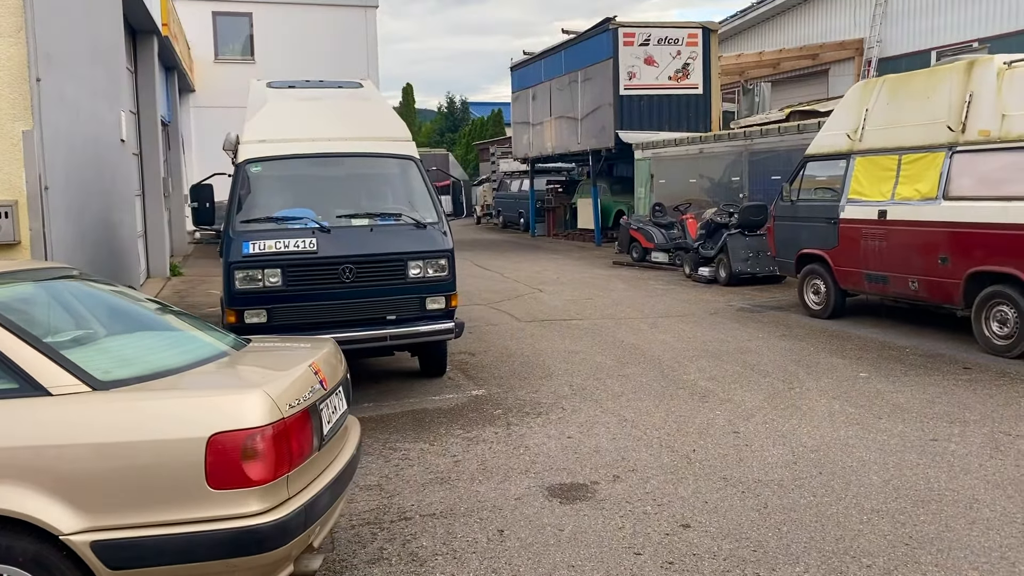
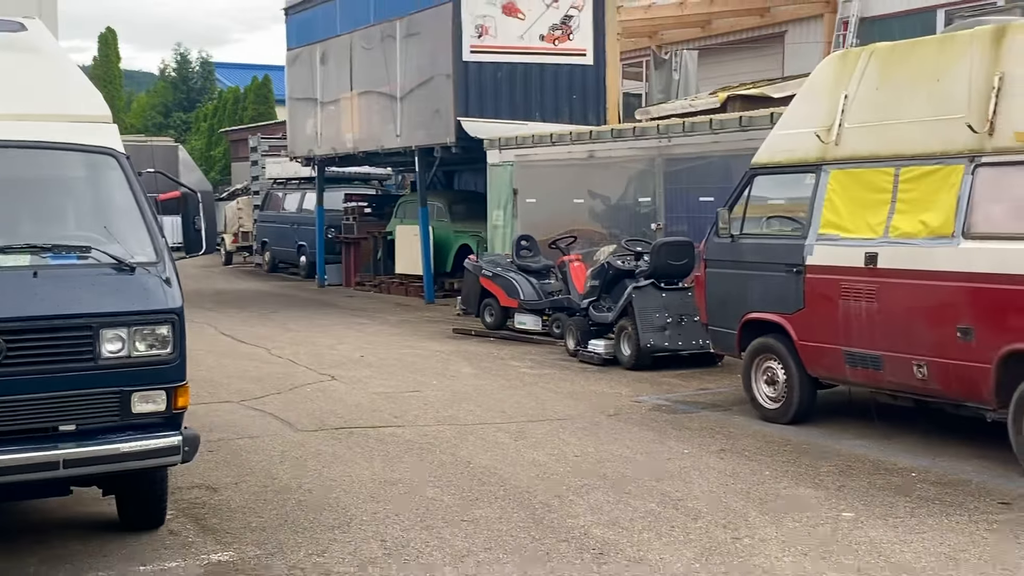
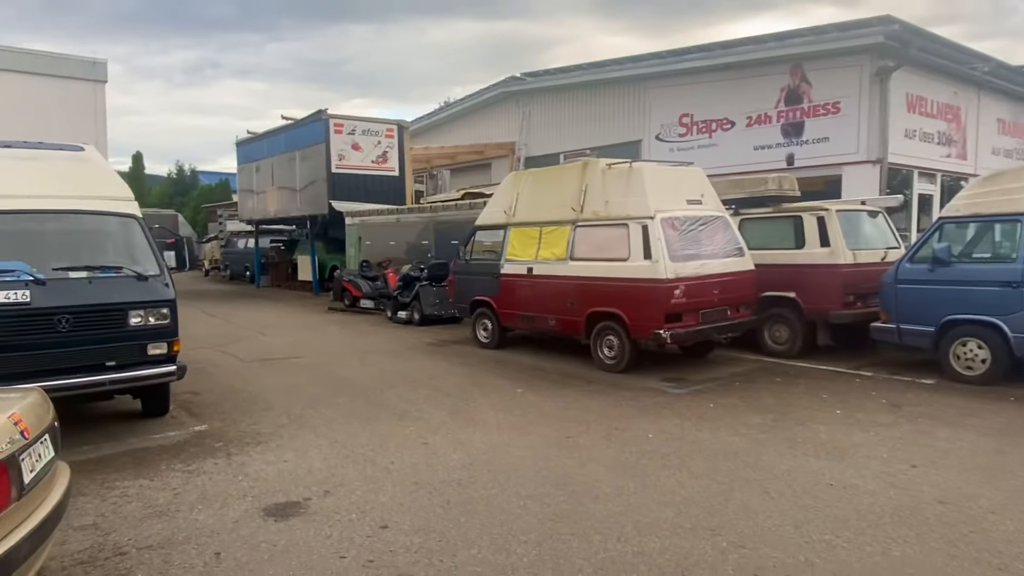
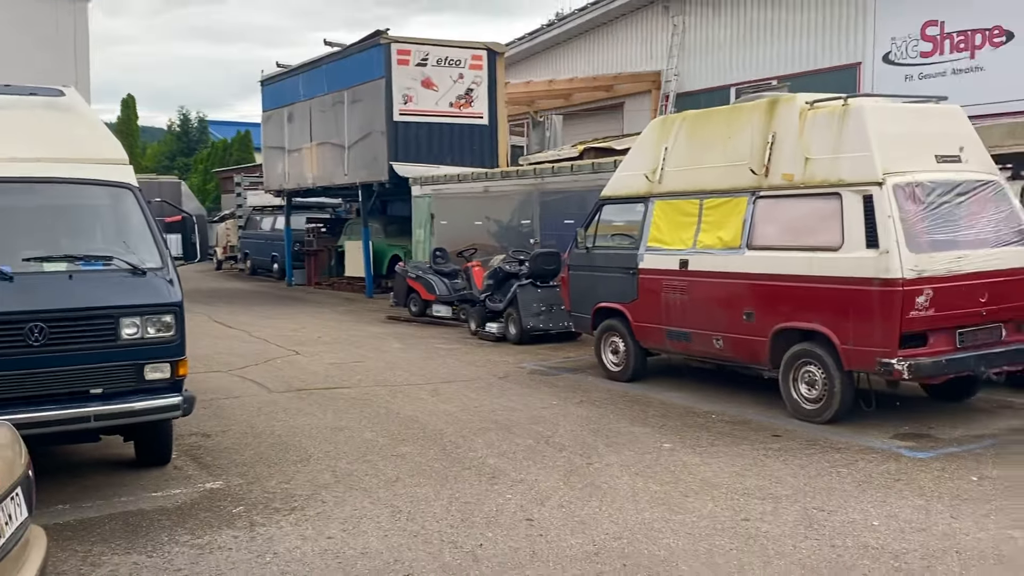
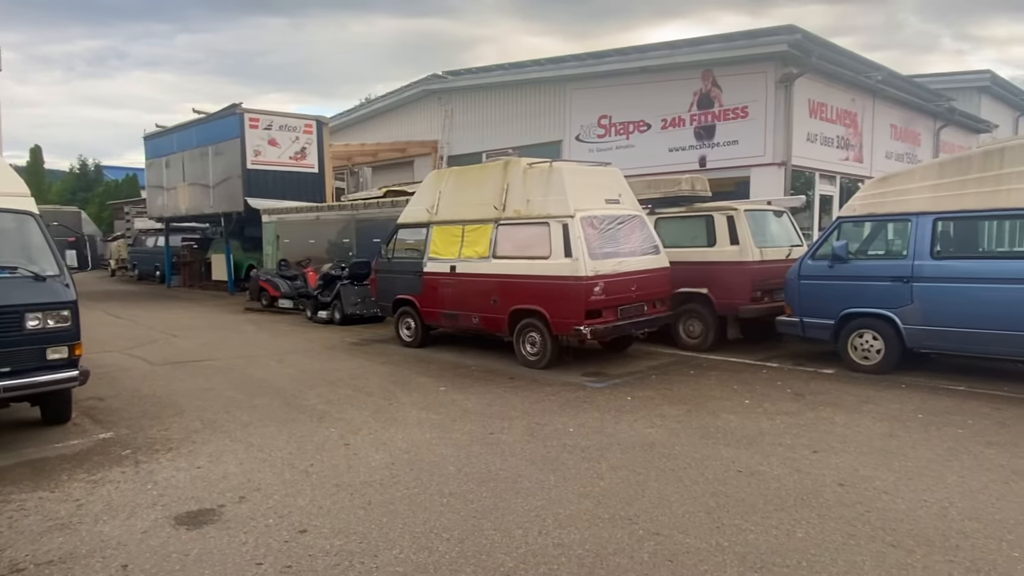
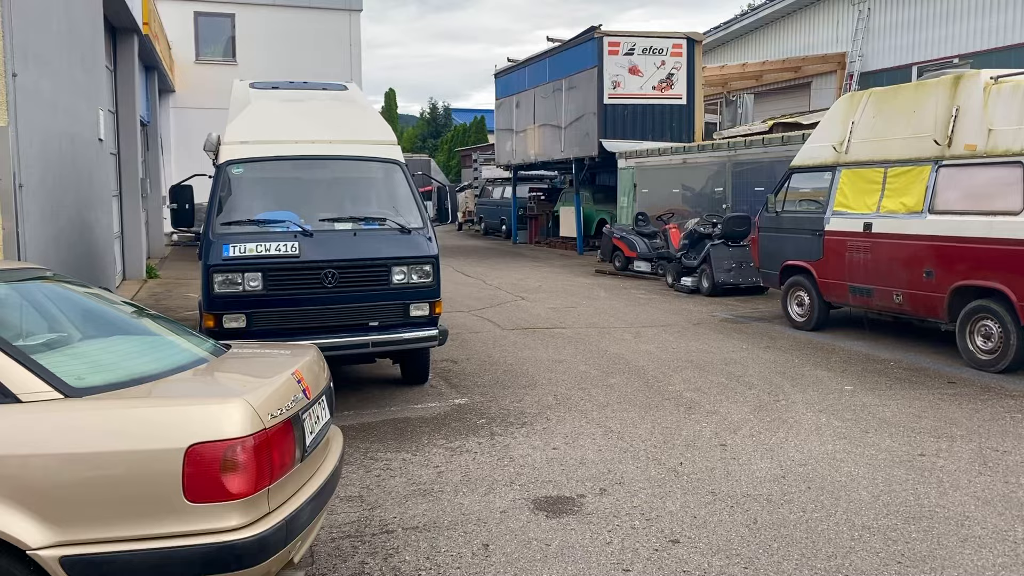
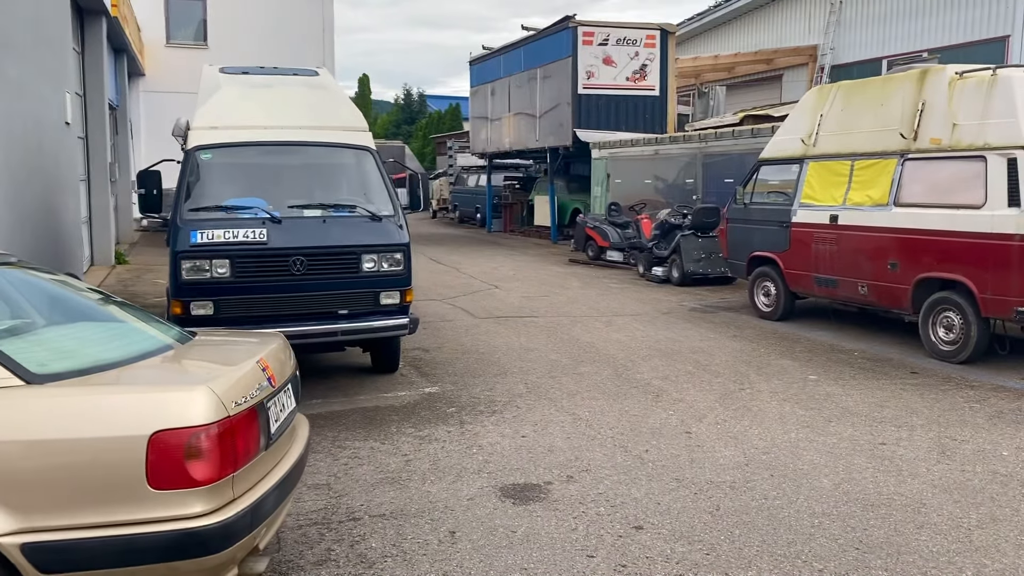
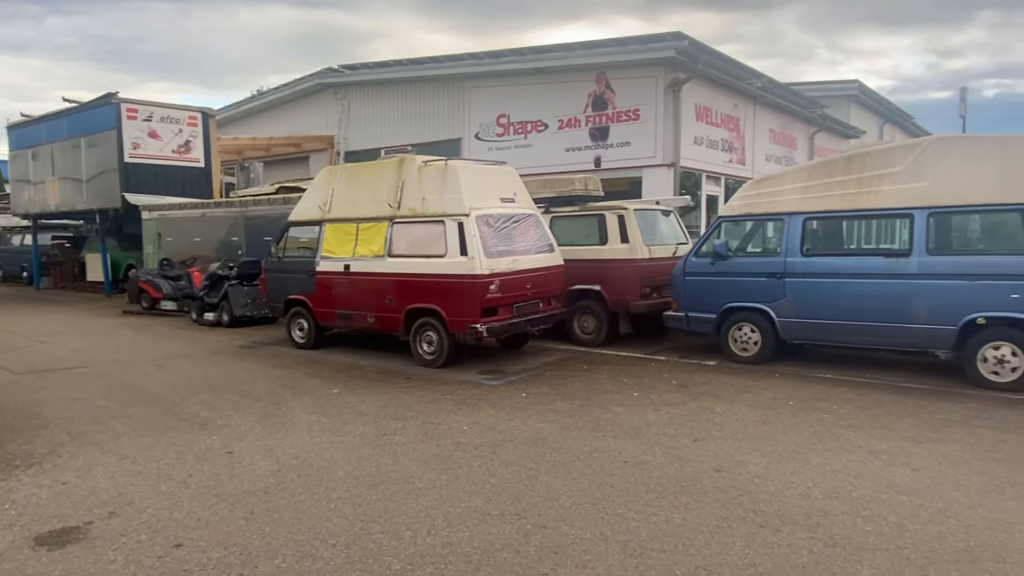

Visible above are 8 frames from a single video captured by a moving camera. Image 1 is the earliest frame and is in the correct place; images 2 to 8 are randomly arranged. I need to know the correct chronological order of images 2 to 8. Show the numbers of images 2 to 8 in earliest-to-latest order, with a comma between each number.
7, 6, 2, 4, 3, 5, 8
